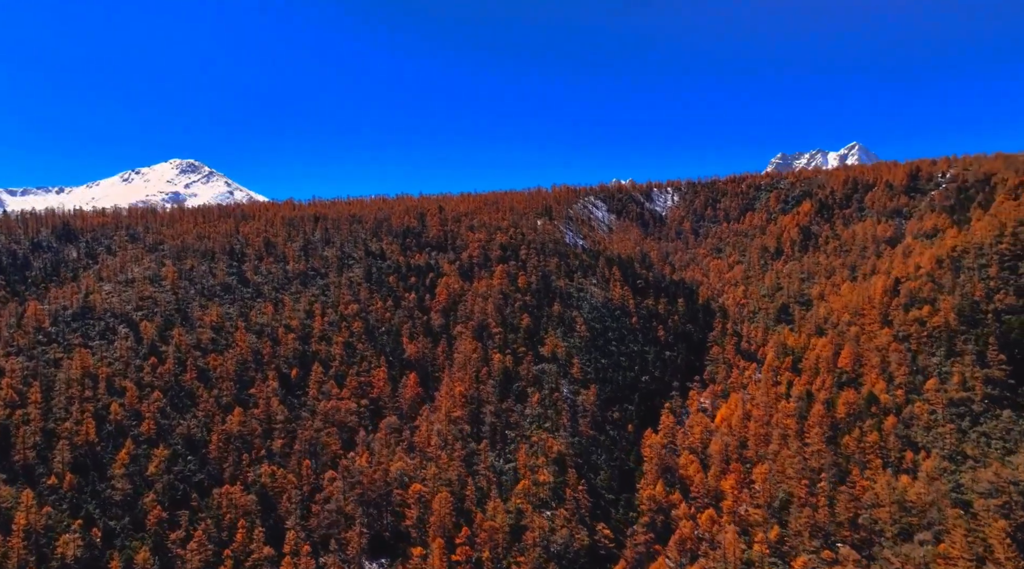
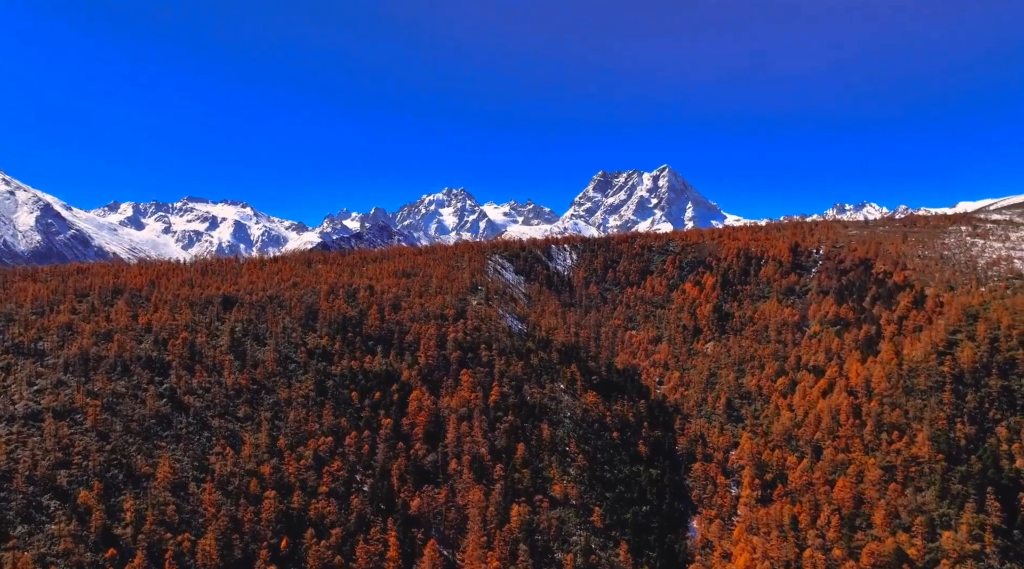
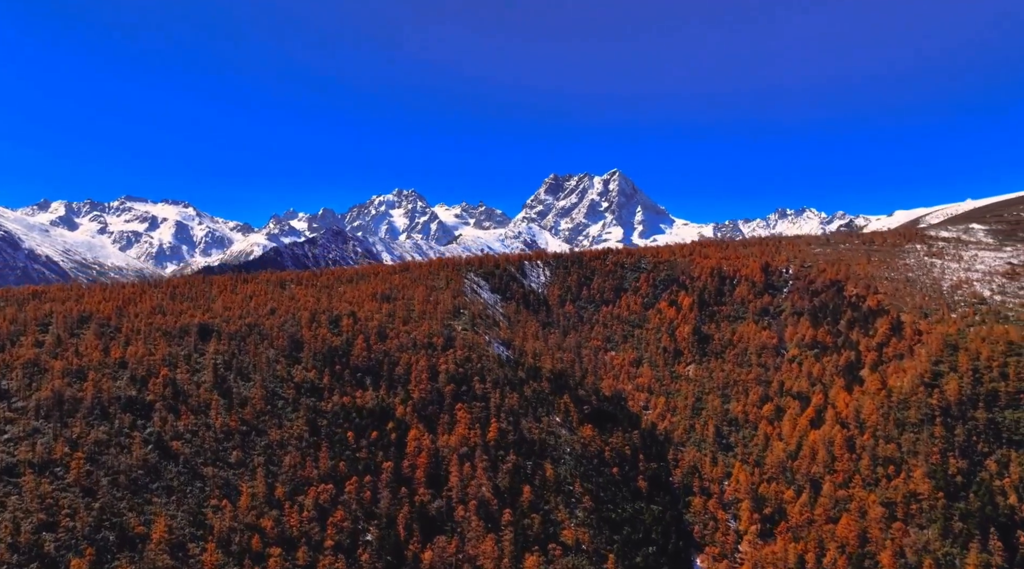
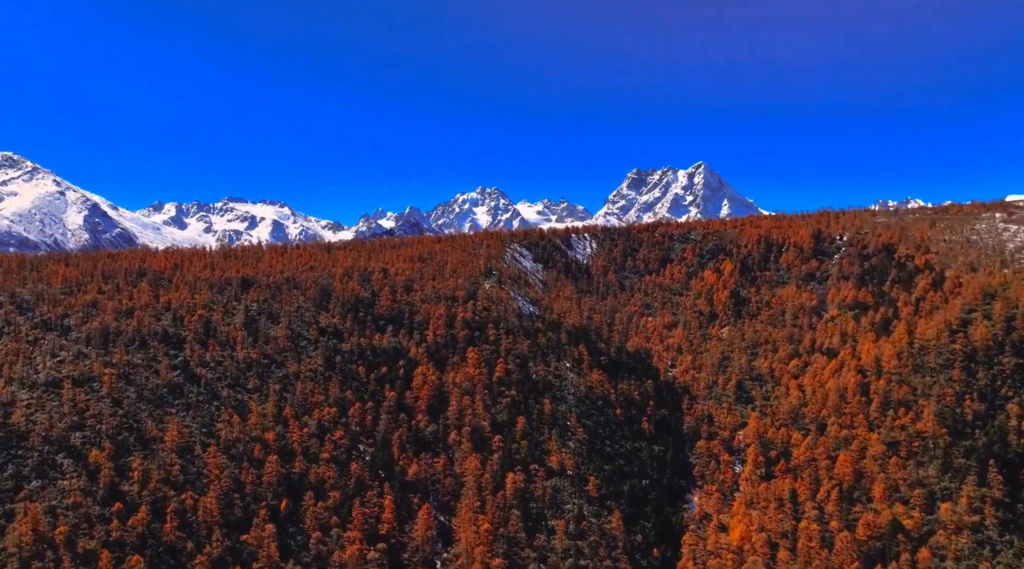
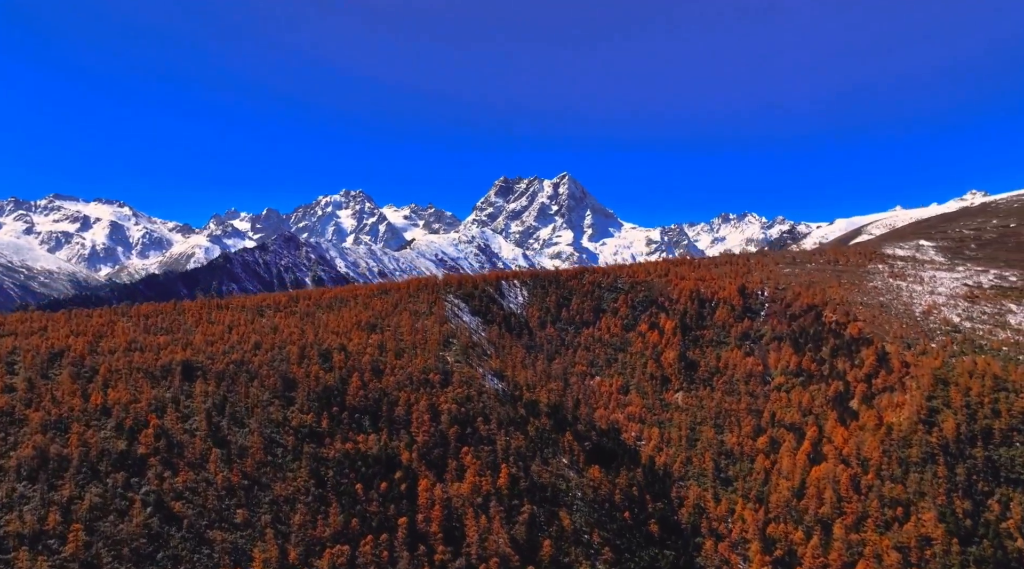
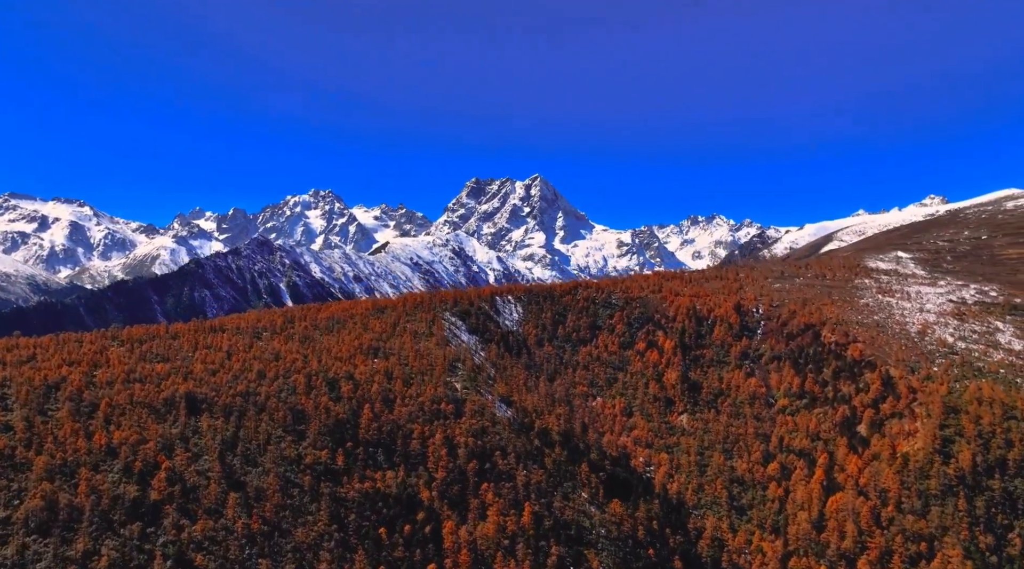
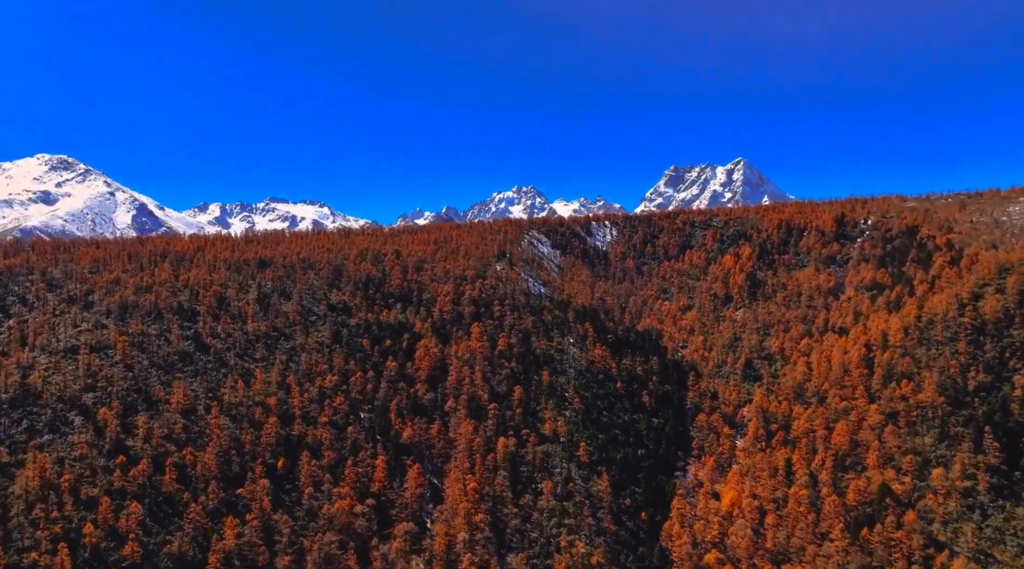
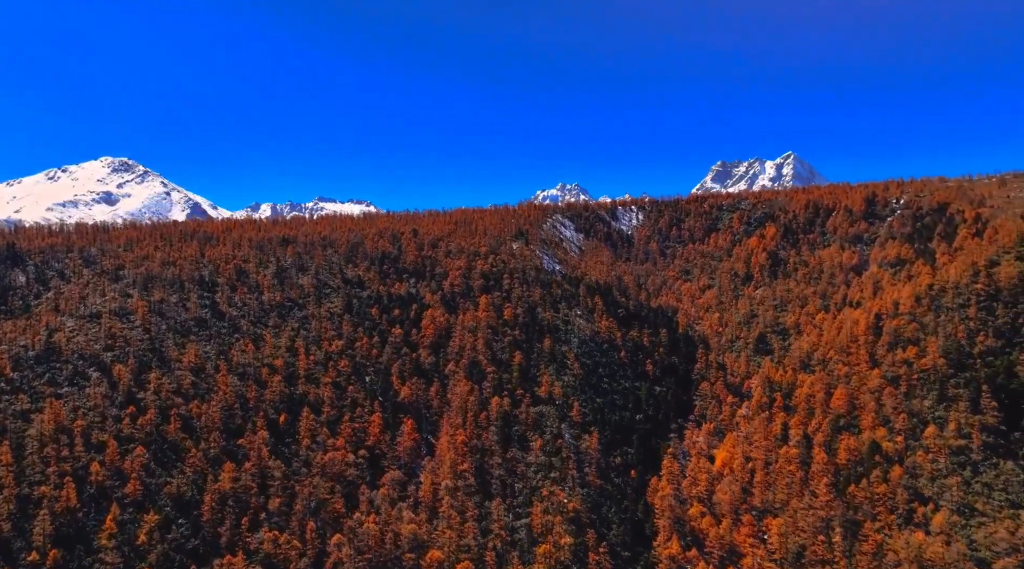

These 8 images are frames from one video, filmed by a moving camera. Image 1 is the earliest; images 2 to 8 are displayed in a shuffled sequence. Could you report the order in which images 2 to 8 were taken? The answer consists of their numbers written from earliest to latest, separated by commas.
8, 7, 4, 2, 3, 5, 6
